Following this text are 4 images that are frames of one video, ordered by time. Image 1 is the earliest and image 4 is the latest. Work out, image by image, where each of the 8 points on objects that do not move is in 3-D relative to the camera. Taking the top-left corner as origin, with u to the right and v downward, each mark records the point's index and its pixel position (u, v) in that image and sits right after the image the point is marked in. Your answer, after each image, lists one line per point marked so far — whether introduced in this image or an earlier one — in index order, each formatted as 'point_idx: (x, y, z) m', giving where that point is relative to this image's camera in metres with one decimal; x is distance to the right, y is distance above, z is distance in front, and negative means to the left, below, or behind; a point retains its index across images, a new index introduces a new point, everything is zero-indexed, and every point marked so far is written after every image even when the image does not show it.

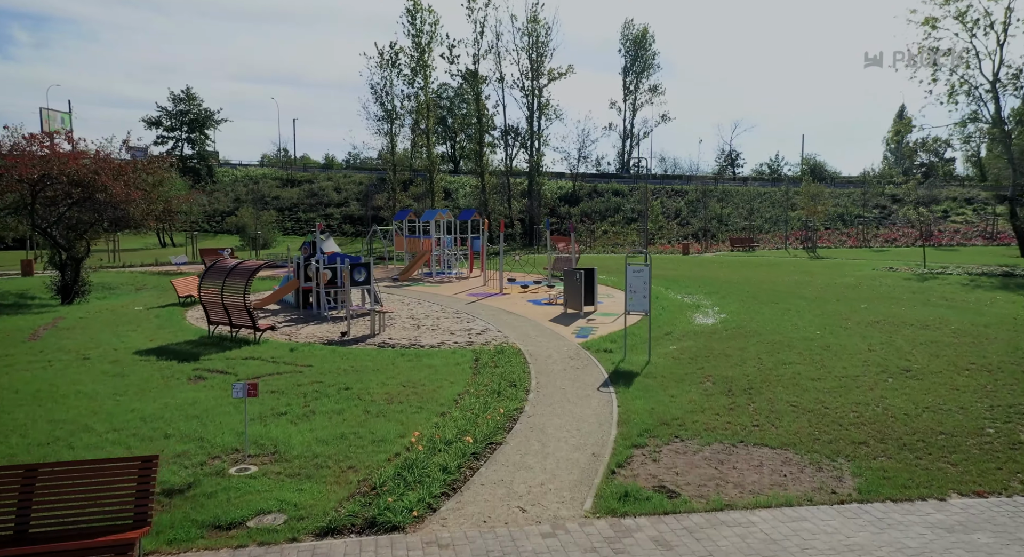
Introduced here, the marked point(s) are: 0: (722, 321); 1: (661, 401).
0: (+5.1, -1.0, +16.8) m
1: (+2.0, -1.7, +9.4) m
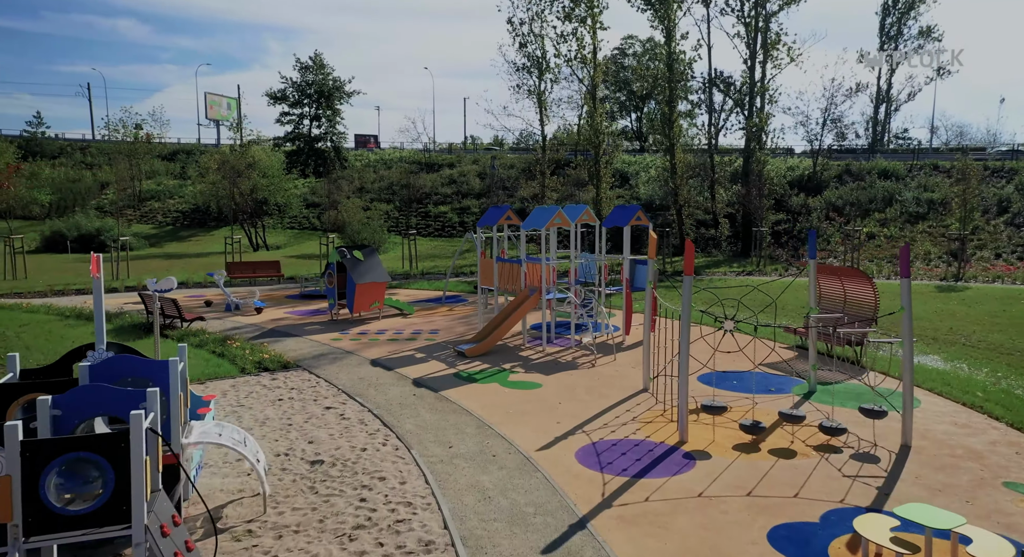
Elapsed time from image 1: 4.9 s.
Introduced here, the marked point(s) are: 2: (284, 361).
0: (+5.5, -2.8, +0.4) m
1: (+0.5, -3.4, -5.8) m
2: (-4.1, -1.5, +12.1) m
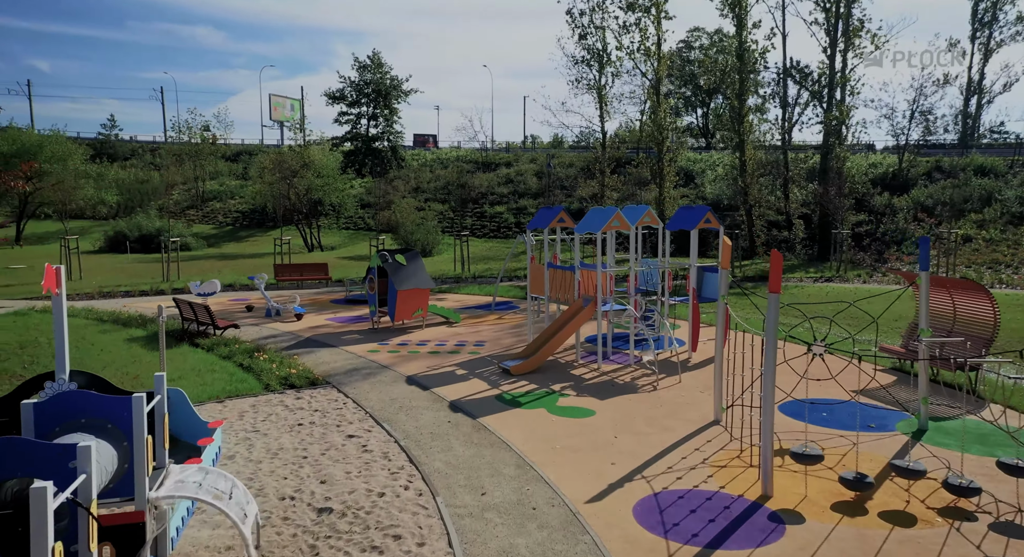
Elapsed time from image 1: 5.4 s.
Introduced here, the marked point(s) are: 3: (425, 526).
0: (+5.3, -3.0, -1.4) m
1: (-0.3, -3.6, -7.1) m
2: (-3.3, -1.6, +11.1) m
3: (-0.8, -2.2, +6.2) m
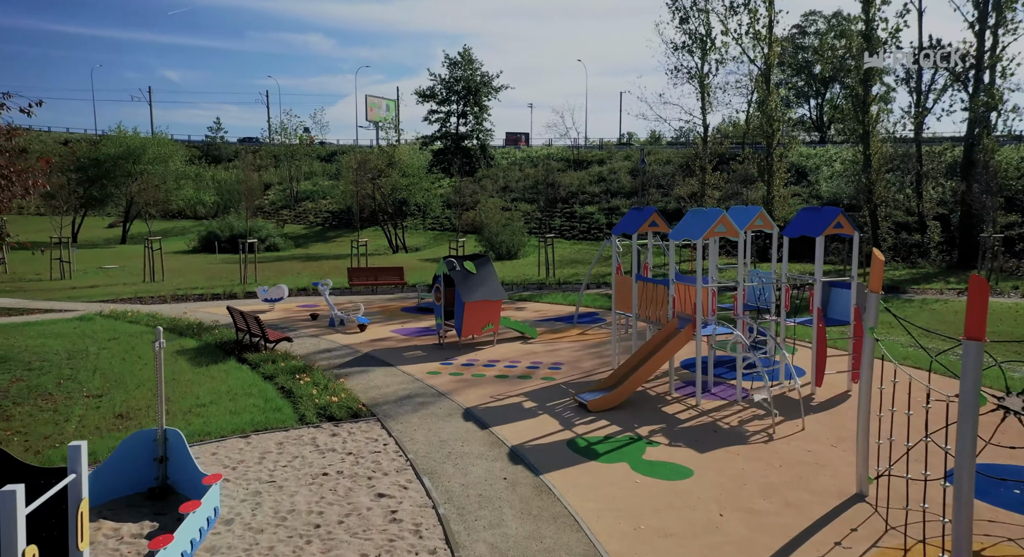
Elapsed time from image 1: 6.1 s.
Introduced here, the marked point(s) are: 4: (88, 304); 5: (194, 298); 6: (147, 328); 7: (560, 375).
0: (+4.5, -3.3, -4.0) m
1: (-1.8, -3.8, -8.9) m
2: (-2.2, -1.8, +9.5) m
3: (-0.4, -2.4, +4.4) m
4: (-10.9, -0.7, +17.6) m
5: (-8.7, -0.5, +18.6) m
6: (-7.8, -1.1, +14.6) m
7: (+0.8, -1.6, +11.7) m
